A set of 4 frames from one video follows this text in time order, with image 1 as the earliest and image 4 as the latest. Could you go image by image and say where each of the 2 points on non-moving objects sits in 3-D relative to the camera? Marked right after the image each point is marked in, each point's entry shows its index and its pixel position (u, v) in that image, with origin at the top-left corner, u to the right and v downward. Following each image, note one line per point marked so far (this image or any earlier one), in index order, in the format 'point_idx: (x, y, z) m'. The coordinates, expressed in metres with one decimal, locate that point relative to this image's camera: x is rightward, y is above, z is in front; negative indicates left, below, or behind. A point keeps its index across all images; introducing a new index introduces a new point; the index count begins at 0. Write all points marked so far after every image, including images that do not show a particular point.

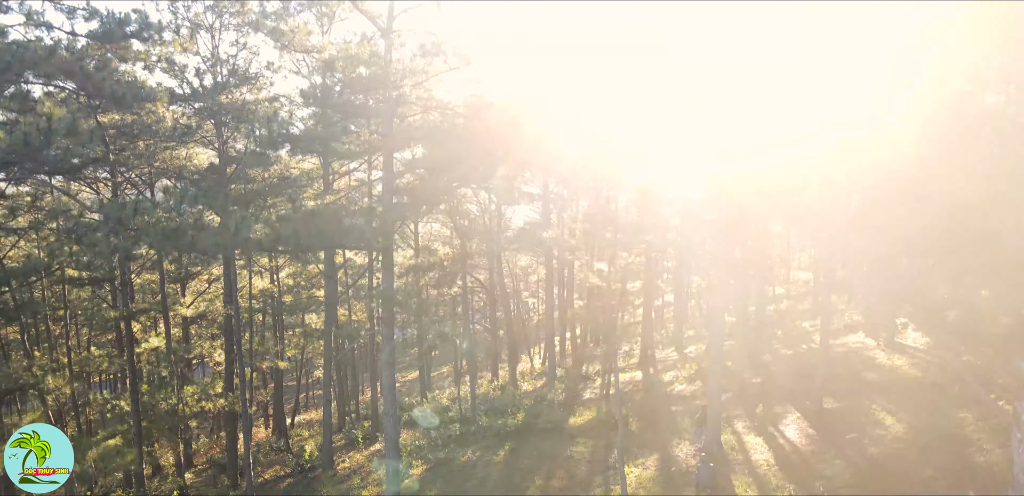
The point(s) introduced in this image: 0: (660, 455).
0: (+3.8, -5.3, +14.8) m
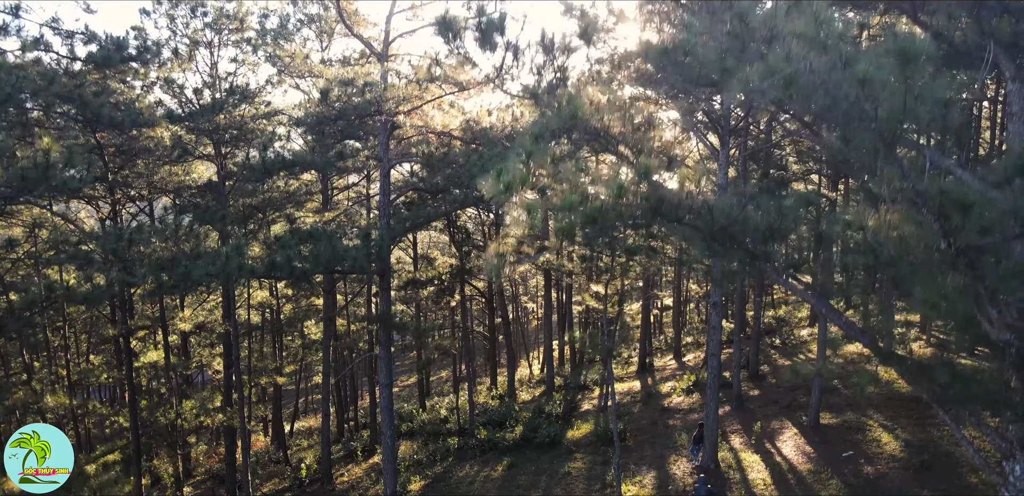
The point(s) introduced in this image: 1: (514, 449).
0: (+3.7, -5.8, +14.9) m
1: (+0.1, -6.5, +18.6) m
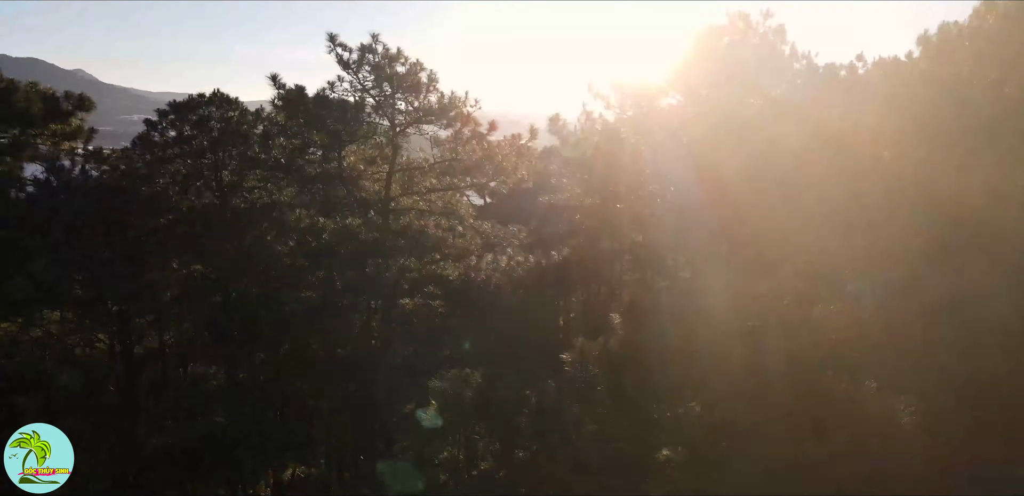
0: (+4.2, -5.1, +14.8) m
1: (+0.5, -5.8, +18.6) m
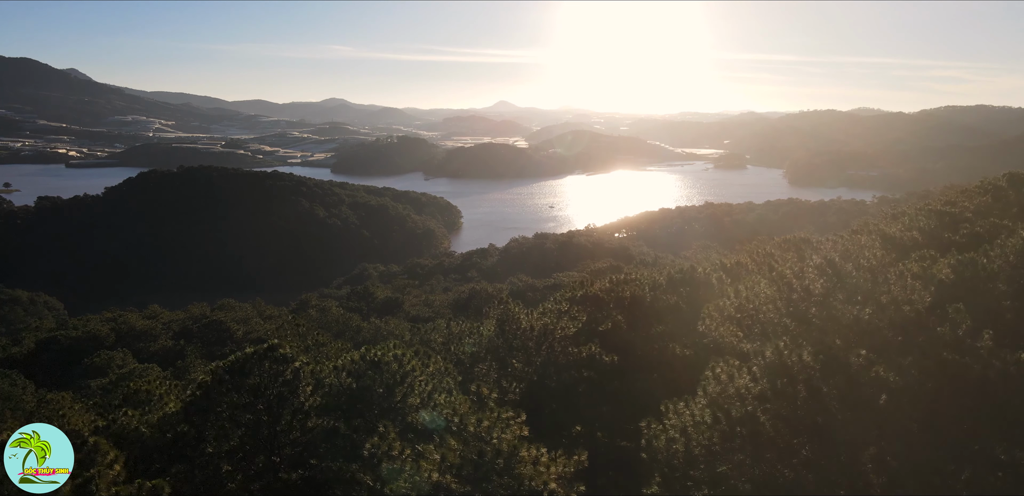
0: (+5.0, -5.7, +13.4) m
1: (+1.4, -6.4, +17.1) m
